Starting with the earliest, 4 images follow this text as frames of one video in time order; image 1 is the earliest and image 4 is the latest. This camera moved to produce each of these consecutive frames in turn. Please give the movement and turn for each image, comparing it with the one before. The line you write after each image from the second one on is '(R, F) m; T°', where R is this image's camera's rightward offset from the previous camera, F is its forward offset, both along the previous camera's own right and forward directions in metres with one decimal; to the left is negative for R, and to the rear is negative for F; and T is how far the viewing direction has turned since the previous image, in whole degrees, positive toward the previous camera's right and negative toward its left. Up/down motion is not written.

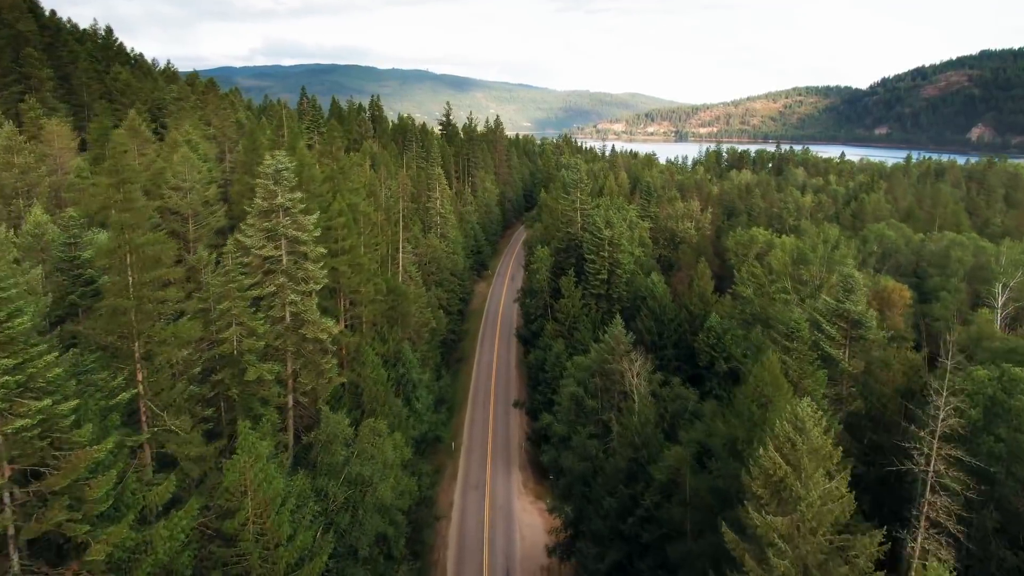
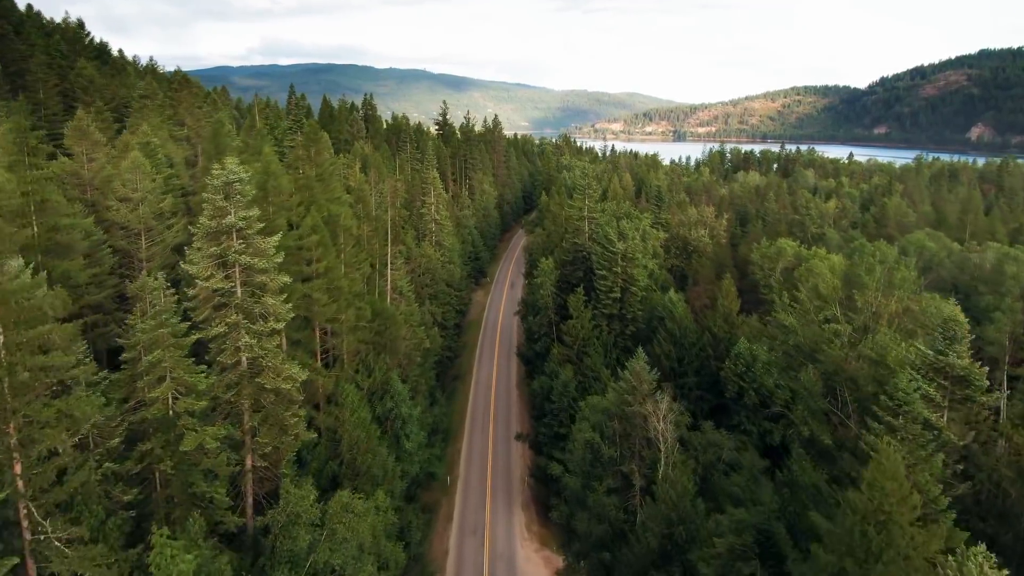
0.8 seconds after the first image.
(-0.2, +5.3) m; 0°
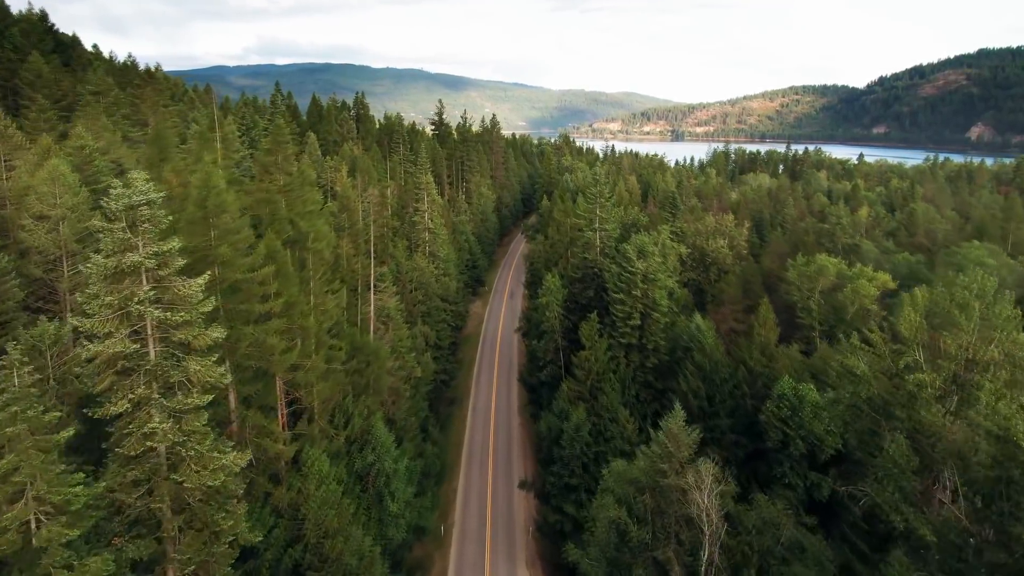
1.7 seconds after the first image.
(-0.3, +6.1) m; 0°
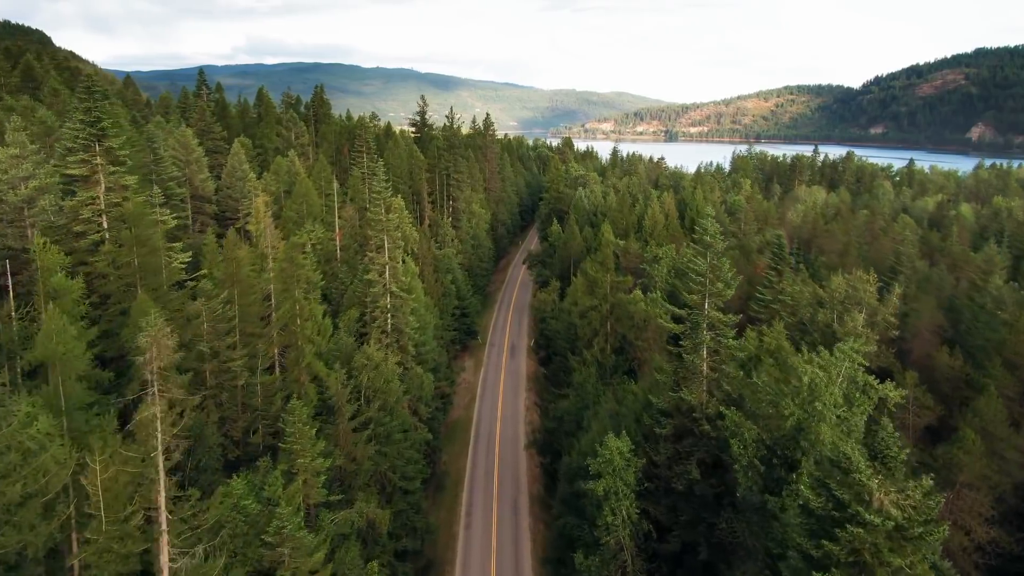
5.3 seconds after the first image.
(-1.0, +24.0) m; +1°
